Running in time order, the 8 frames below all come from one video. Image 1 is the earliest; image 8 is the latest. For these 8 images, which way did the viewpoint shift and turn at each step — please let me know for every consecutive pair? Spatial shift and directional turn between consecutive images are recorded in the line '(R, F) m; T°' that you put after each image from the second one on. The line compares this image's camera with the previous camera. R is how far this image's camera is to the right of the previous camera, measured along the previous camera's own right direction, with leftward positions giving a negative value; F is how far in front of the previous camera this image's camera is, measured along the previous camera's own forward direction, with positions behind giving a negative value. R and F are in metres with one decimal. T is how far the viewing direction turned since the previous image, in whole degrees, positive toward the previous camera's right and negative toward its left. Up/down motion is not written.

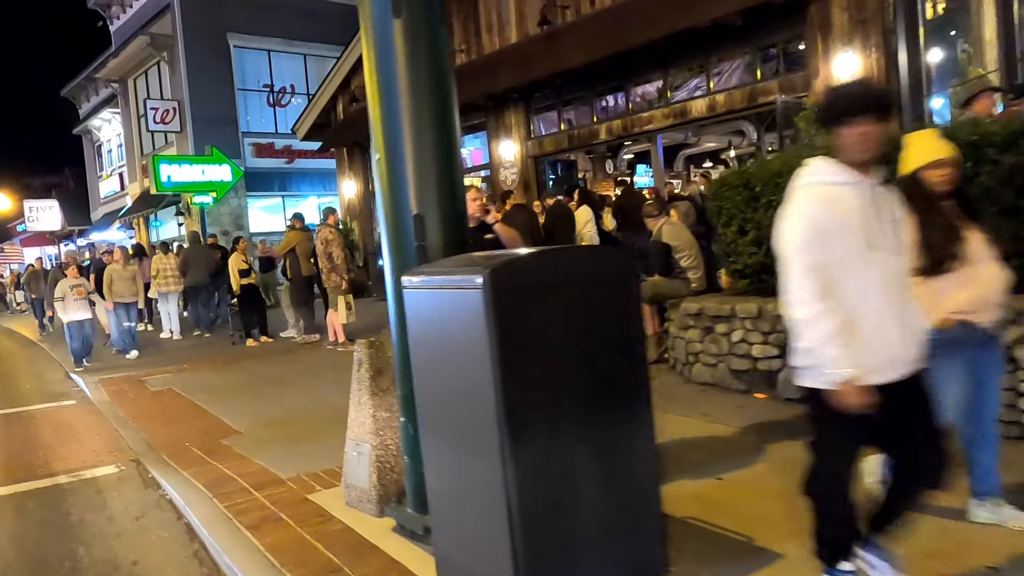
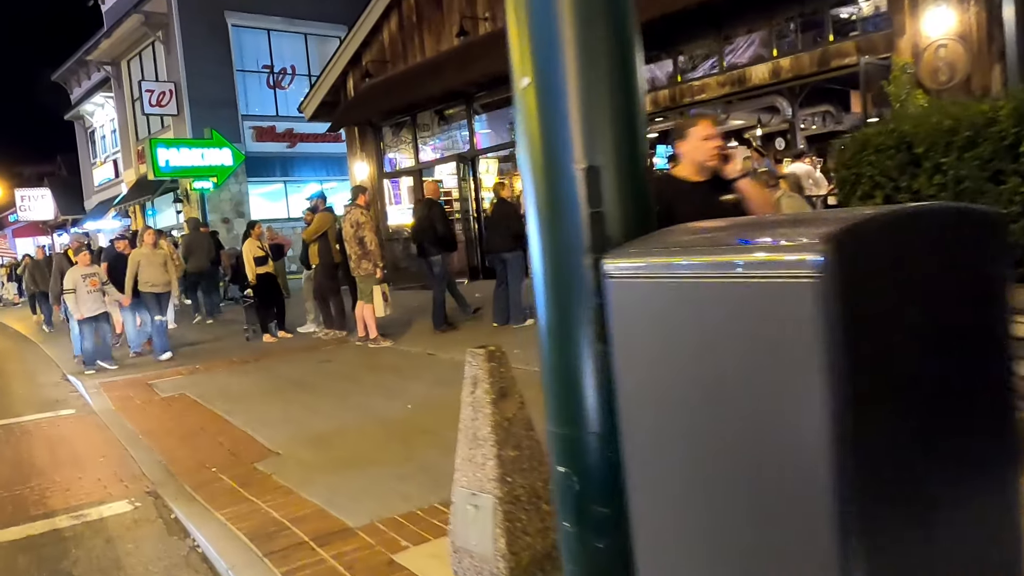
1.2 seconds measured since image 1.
(-0.6, +1.1) m; 0°
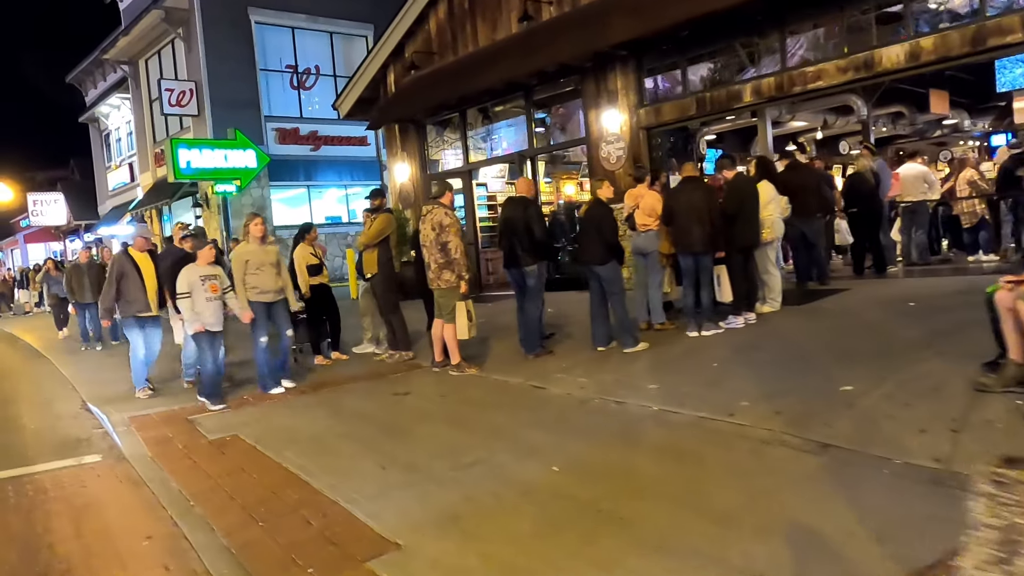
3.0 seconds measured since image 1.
(-1.0, +1.5) m; -1°
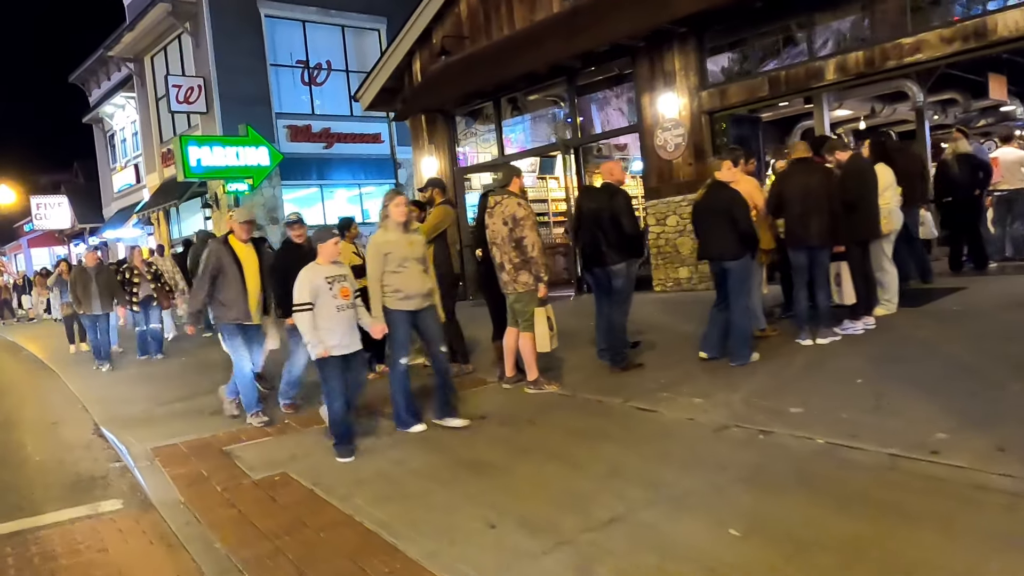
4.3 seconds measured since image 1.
(-0.7, +1.1) m; 0°
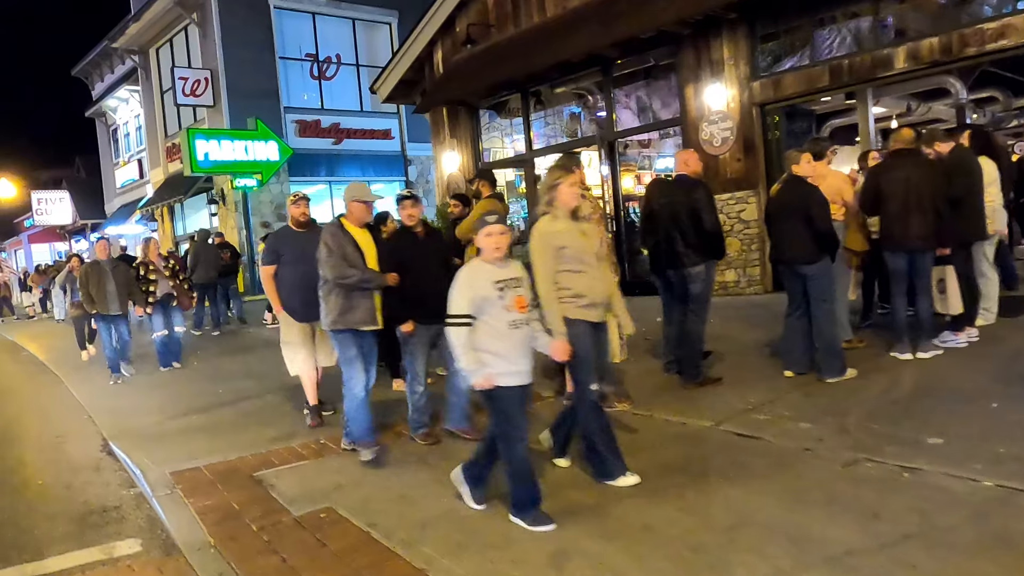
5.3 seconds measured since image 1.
(-0.5, +0.8) m; 0°
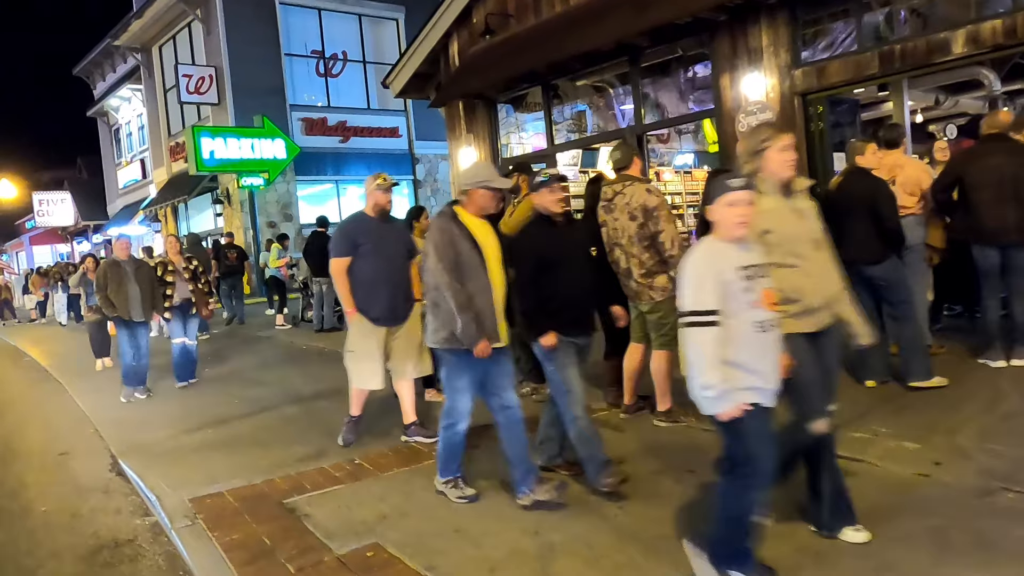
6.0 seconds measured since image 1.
(-0.3, +0.6) m; 0°
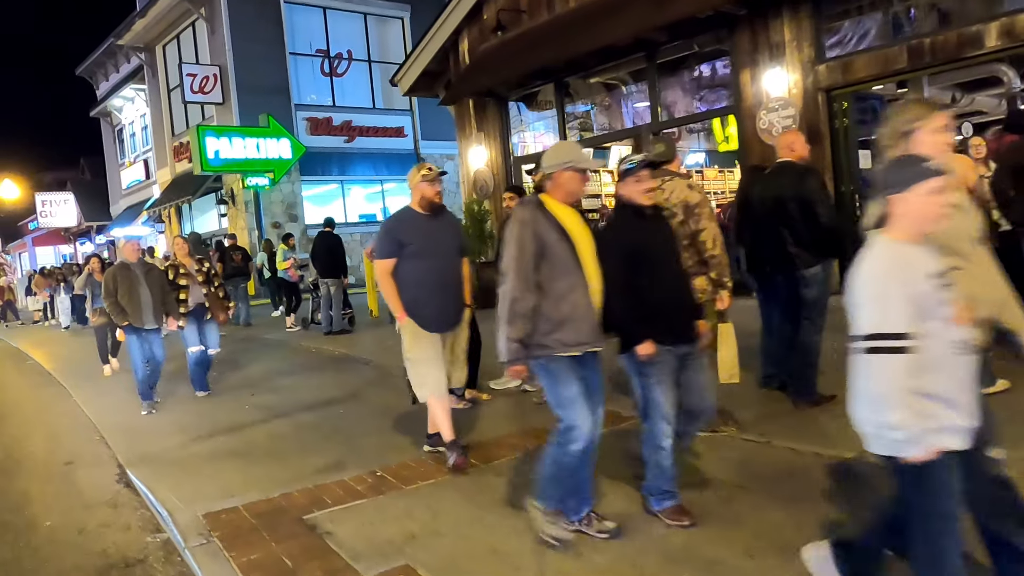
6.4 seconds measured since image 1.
(-0.2, +0.3) m; 0°
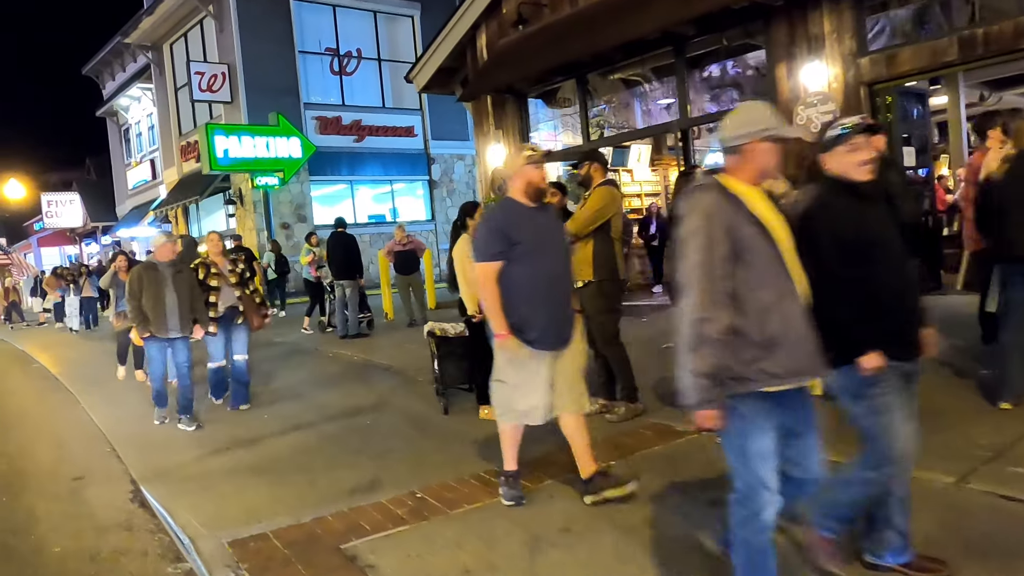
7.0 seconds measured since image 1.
(-0.3, +0.4) m; 0°
